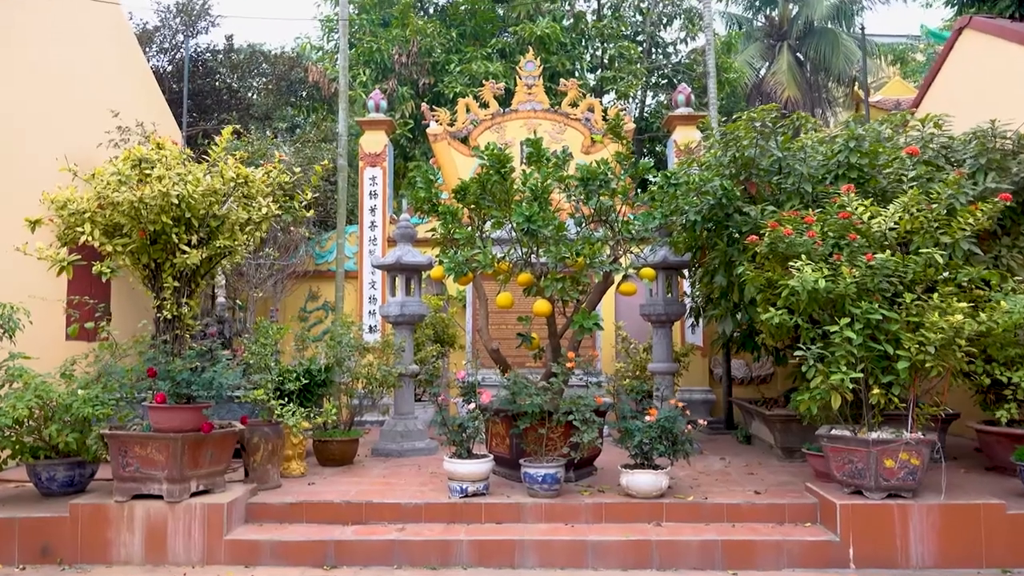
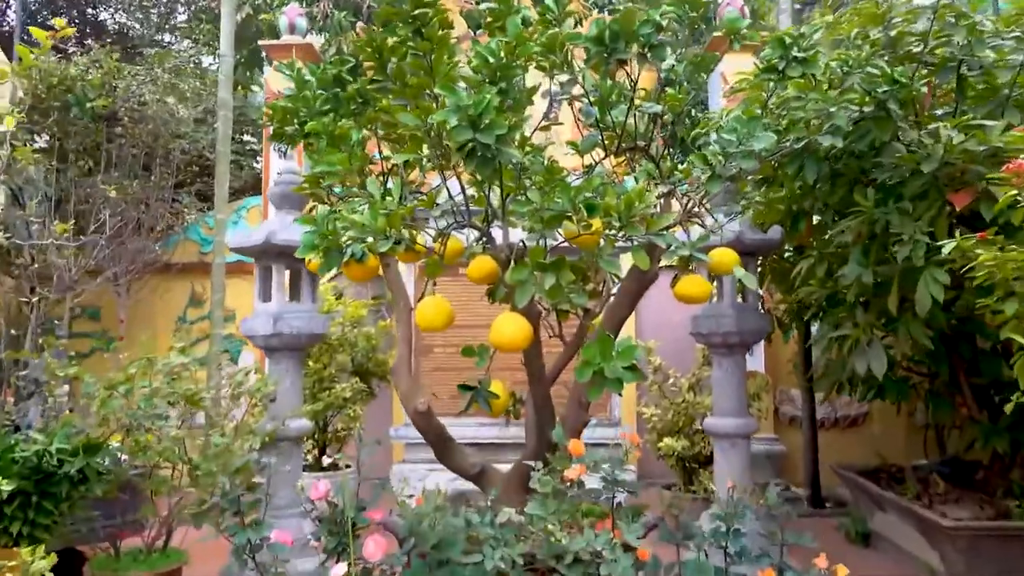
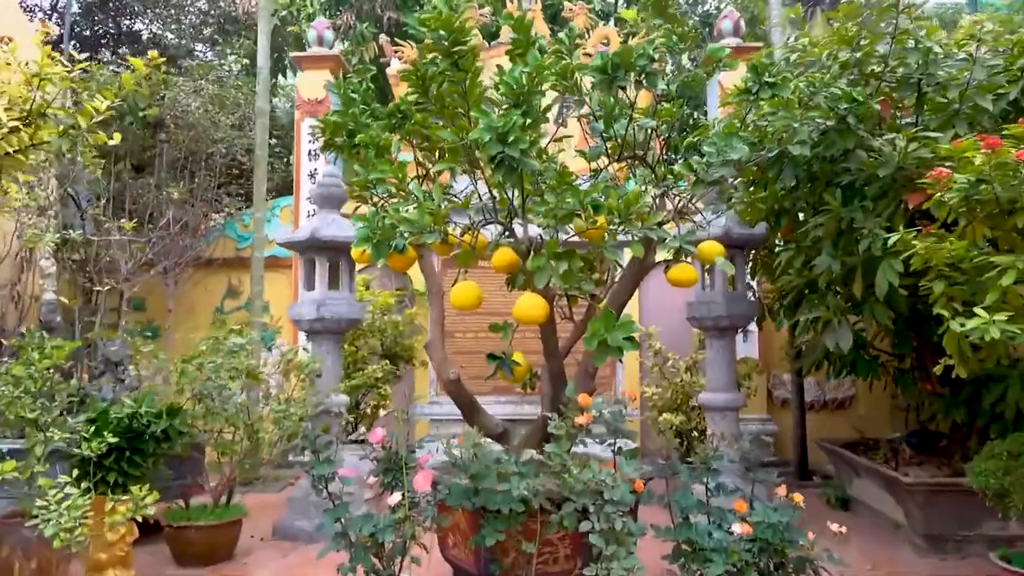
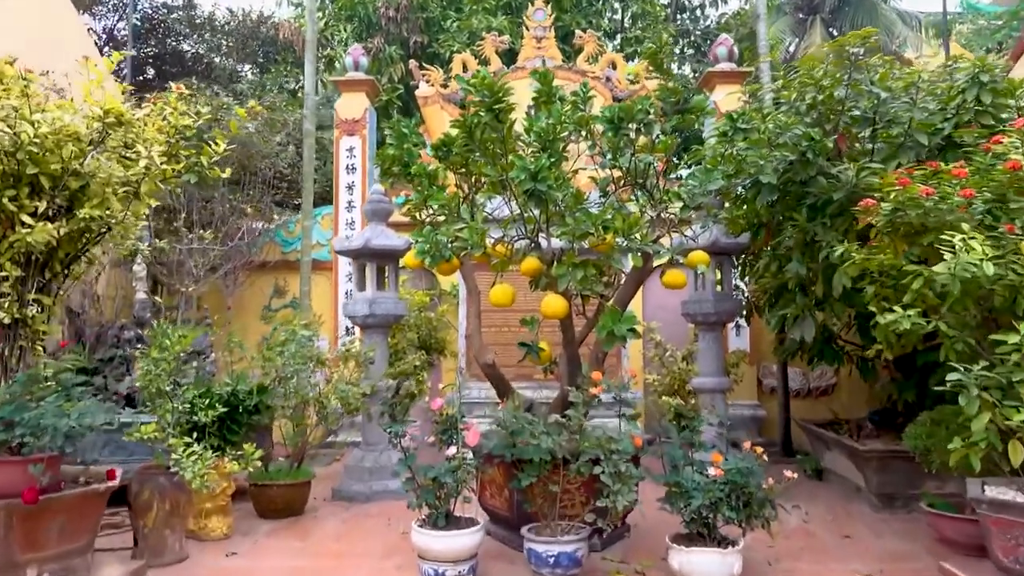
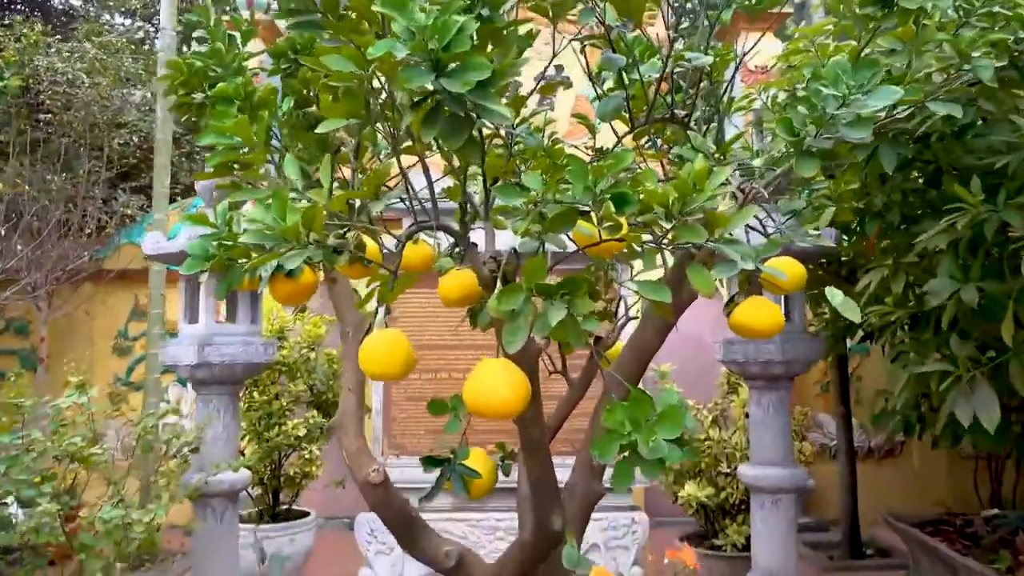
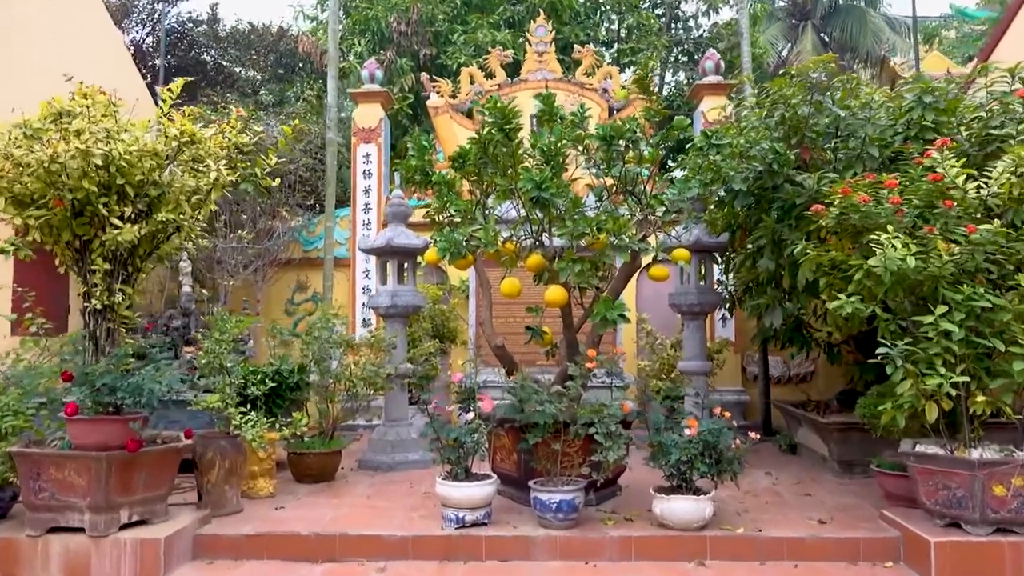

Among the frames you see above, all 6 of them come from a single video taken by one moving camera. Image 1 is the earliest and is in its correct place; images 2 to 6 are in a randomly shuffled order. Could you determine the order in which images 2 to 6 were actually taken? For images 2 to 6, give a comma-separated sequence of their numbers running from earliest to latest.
6, 4, 3, 2, 5
